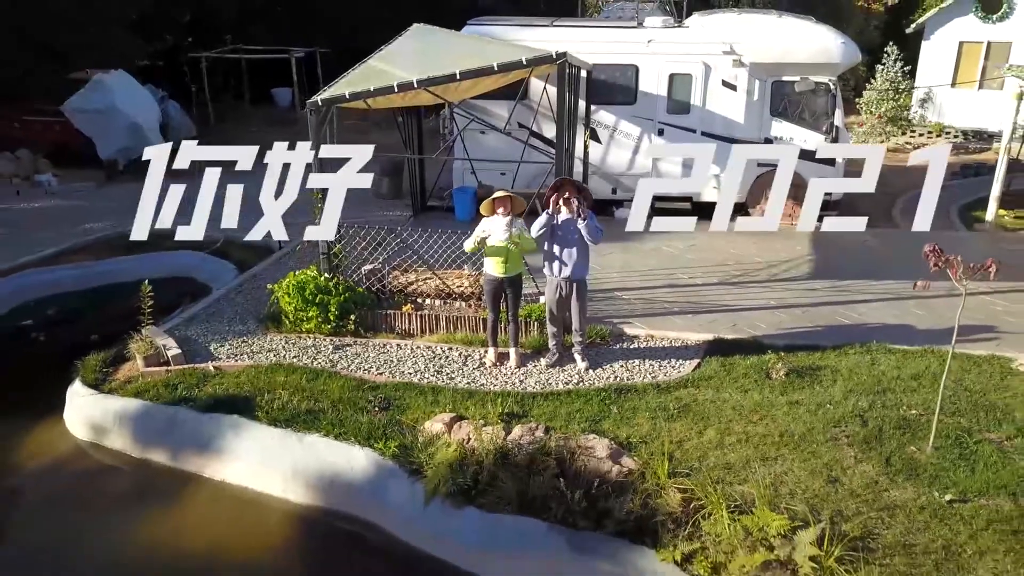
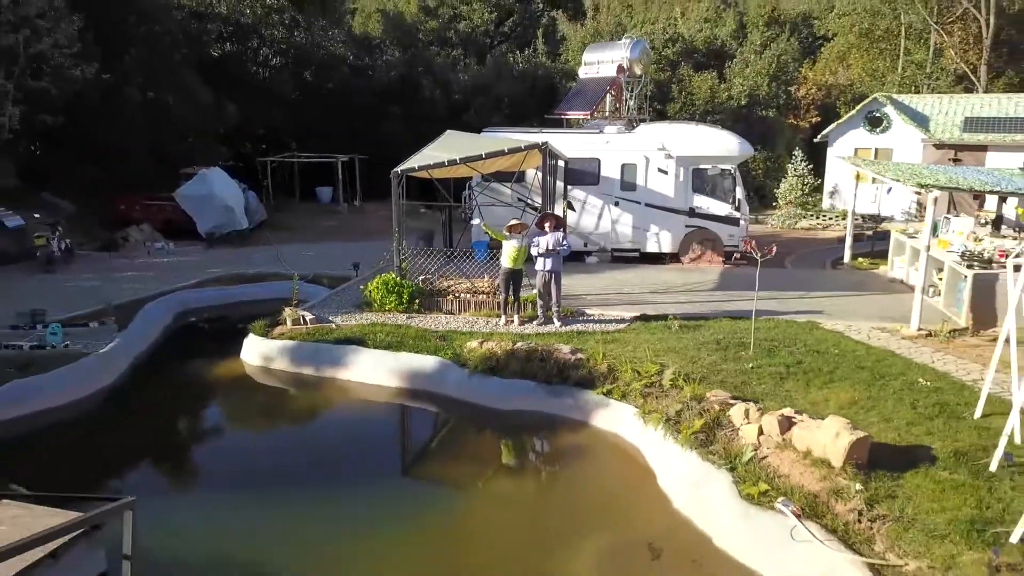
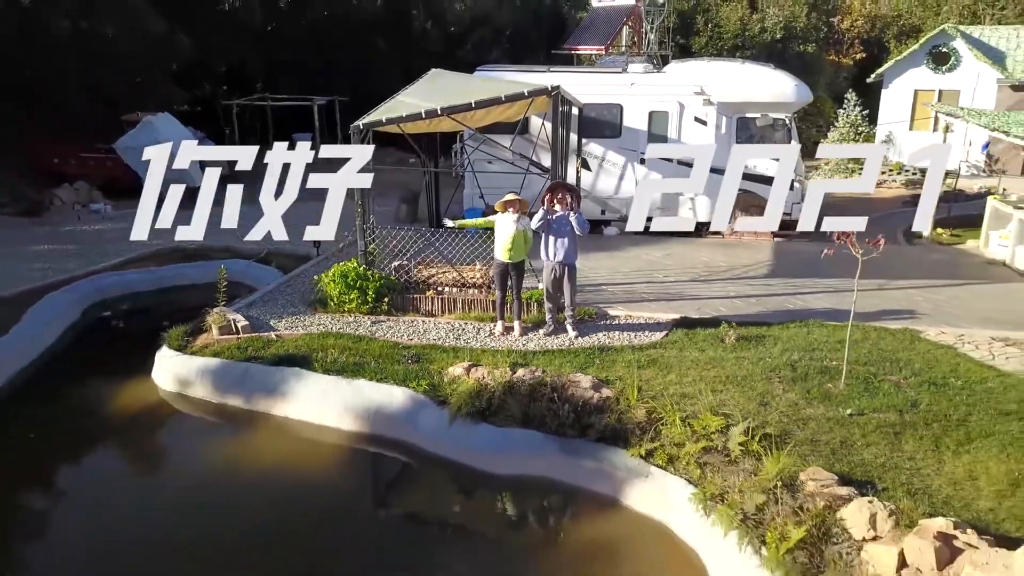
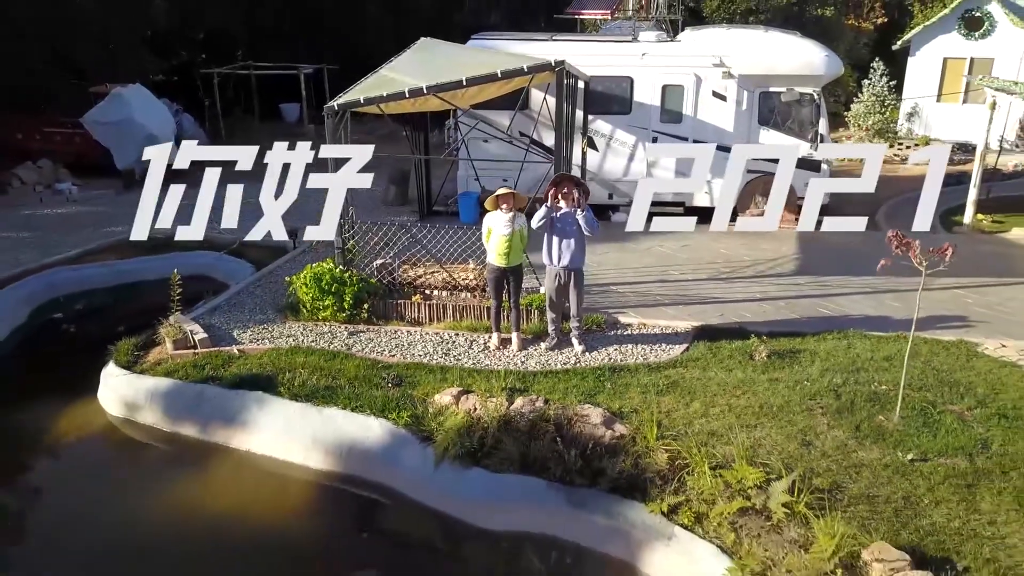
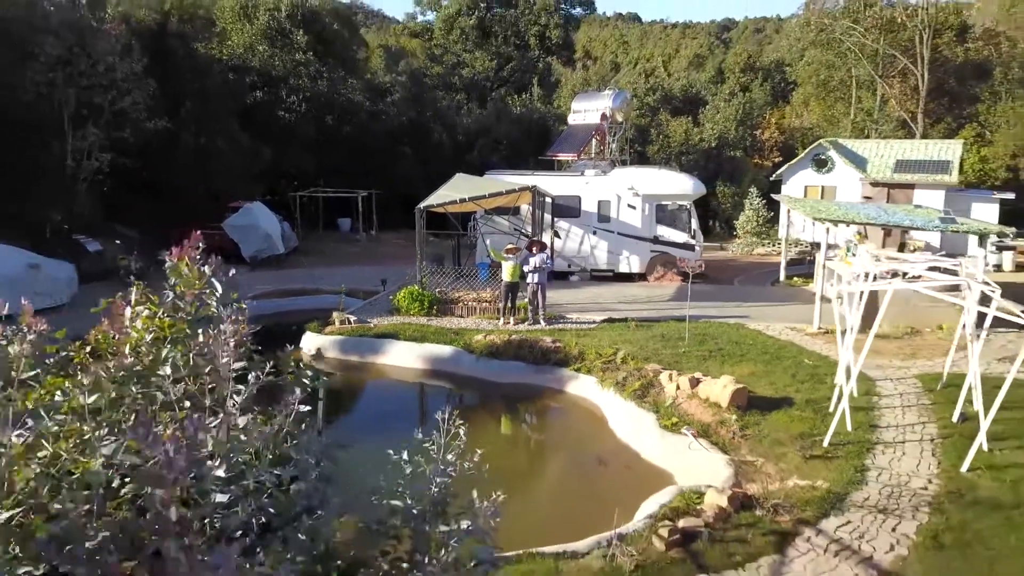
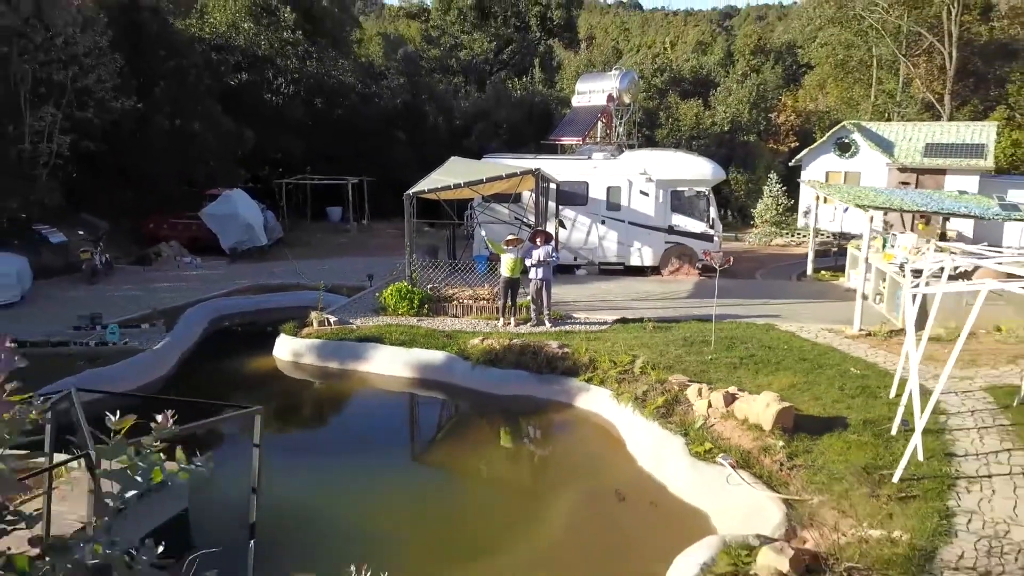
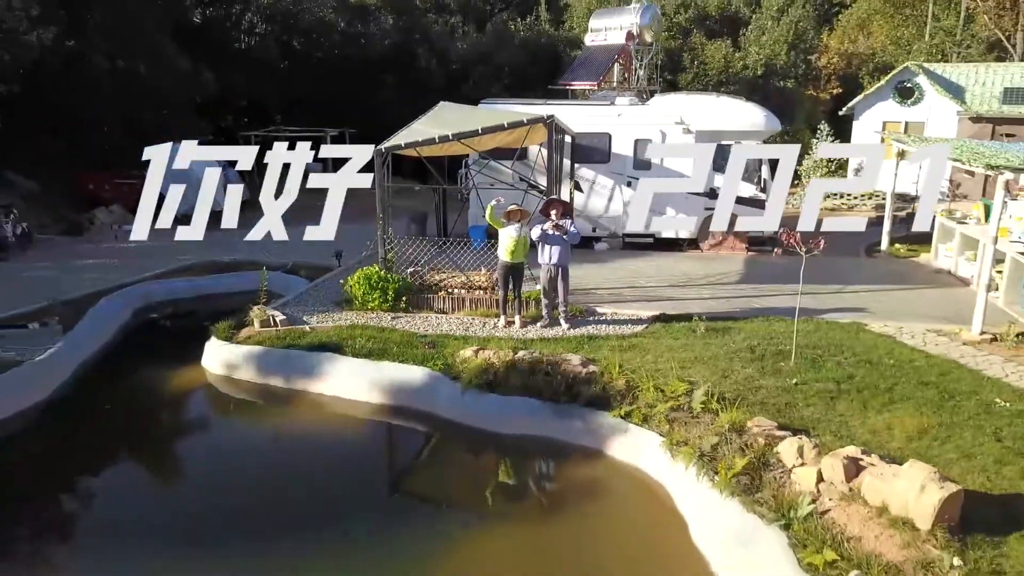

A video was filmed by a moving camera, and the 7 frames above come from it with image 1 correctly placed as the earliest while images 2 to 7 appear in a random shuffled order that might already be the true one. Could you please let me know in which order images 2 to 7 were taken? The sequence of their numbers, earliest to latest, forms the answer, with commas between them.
4, 3, 7, 2, 6, 5
